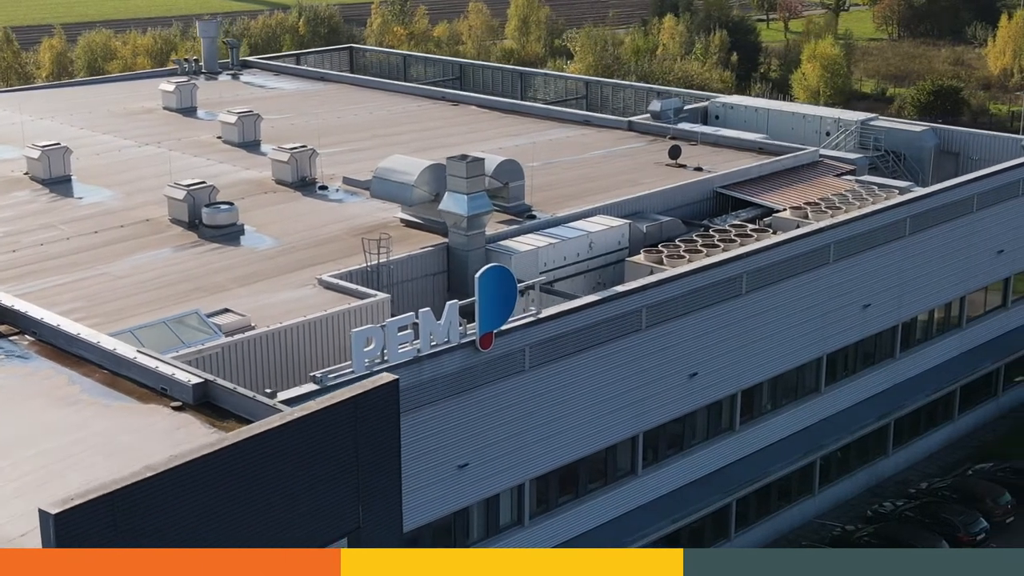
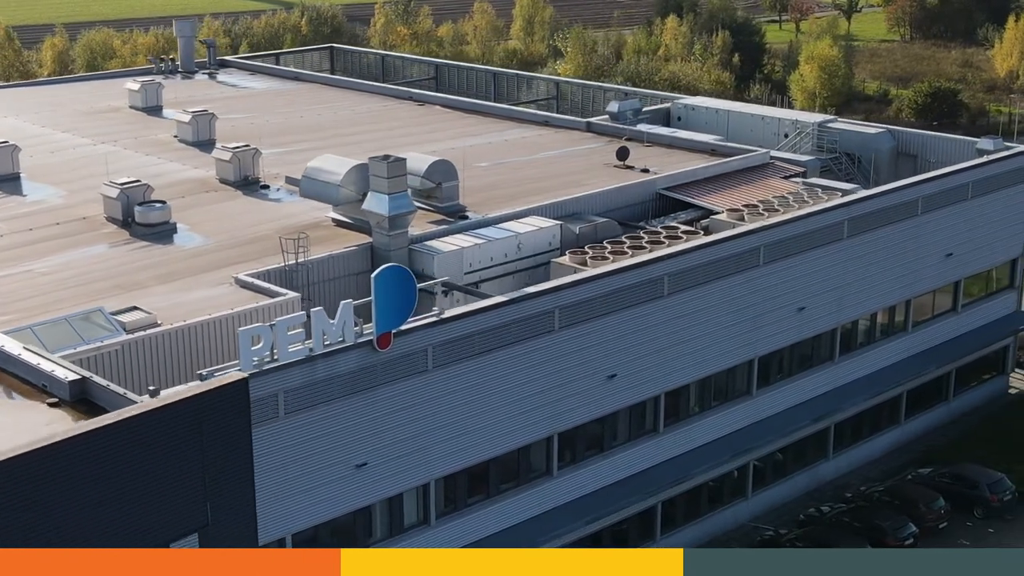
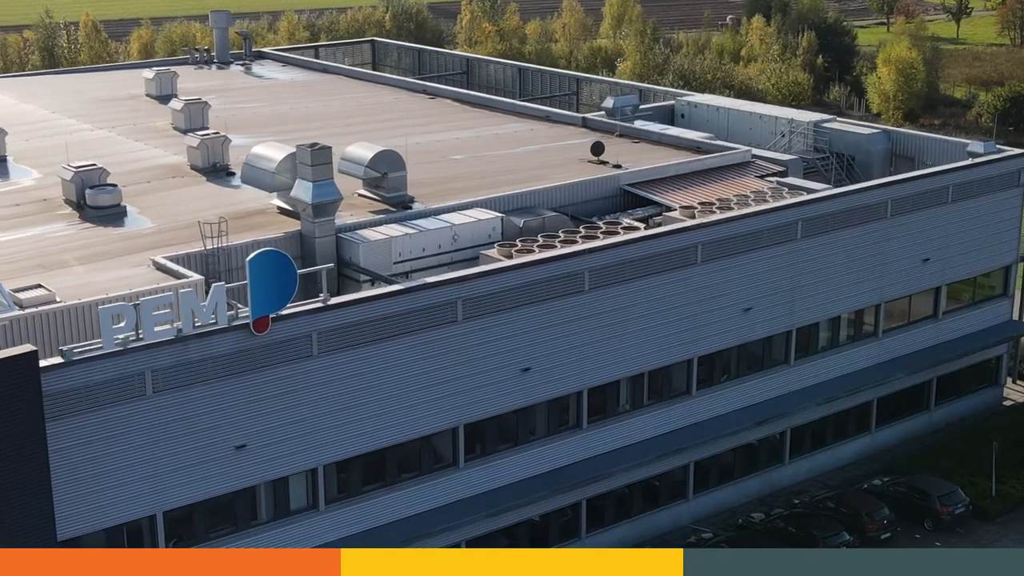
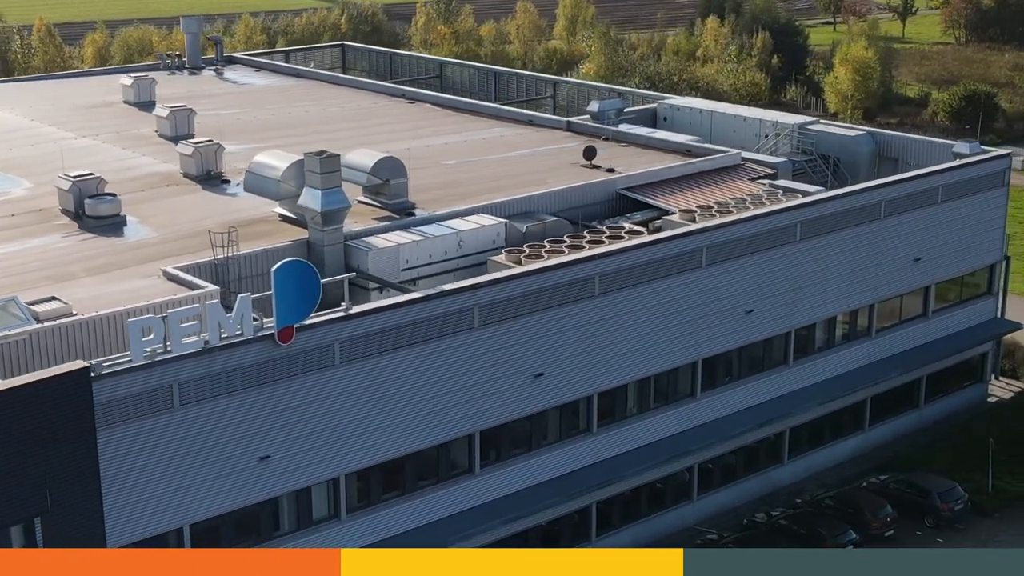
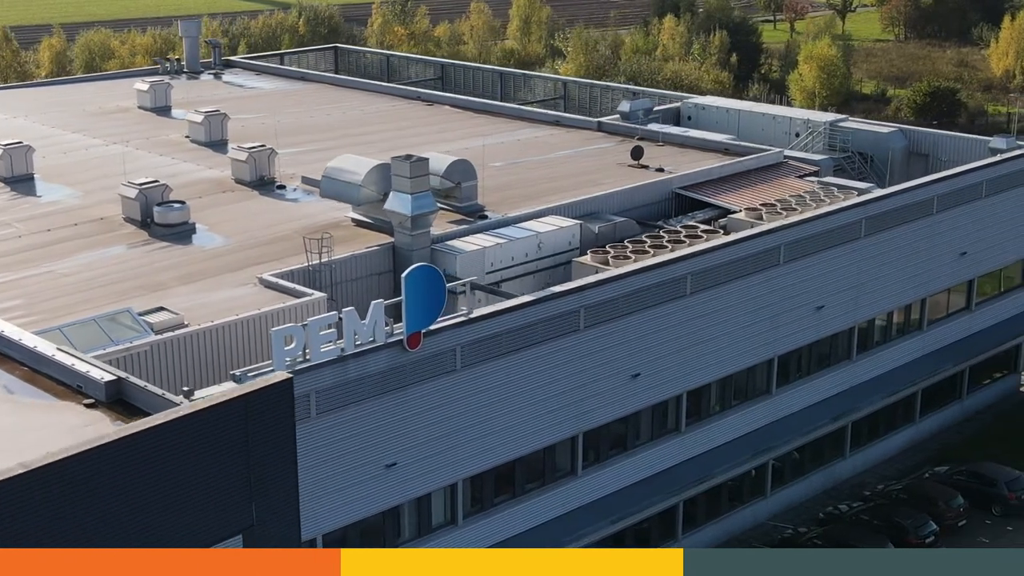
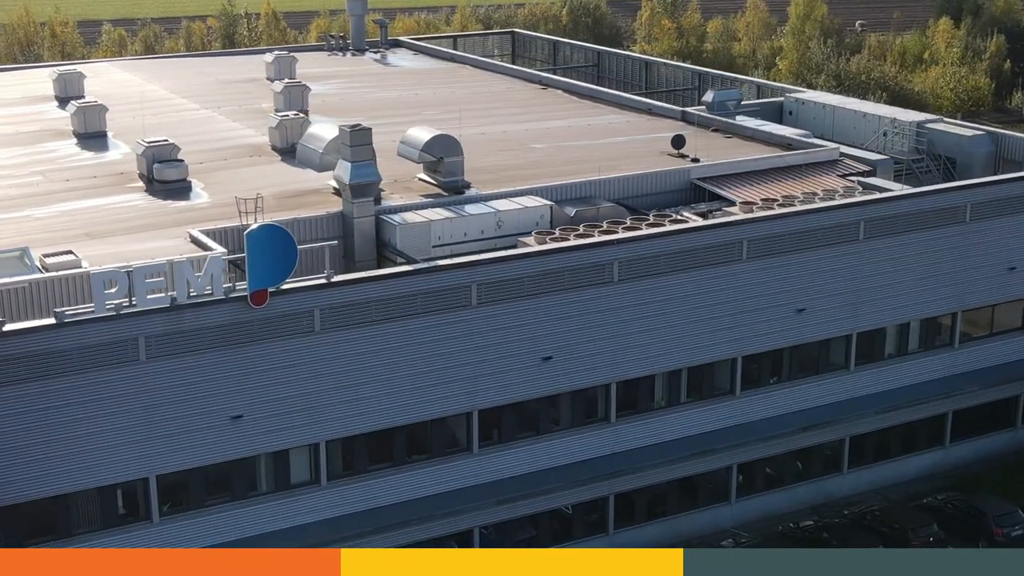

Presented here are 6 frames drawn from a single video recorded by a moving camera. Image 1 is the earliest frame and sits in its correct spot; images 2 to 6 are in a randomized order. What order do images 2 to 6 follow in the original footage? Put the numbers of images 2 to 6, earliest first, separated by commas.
5, 2, 4, 3, 6
